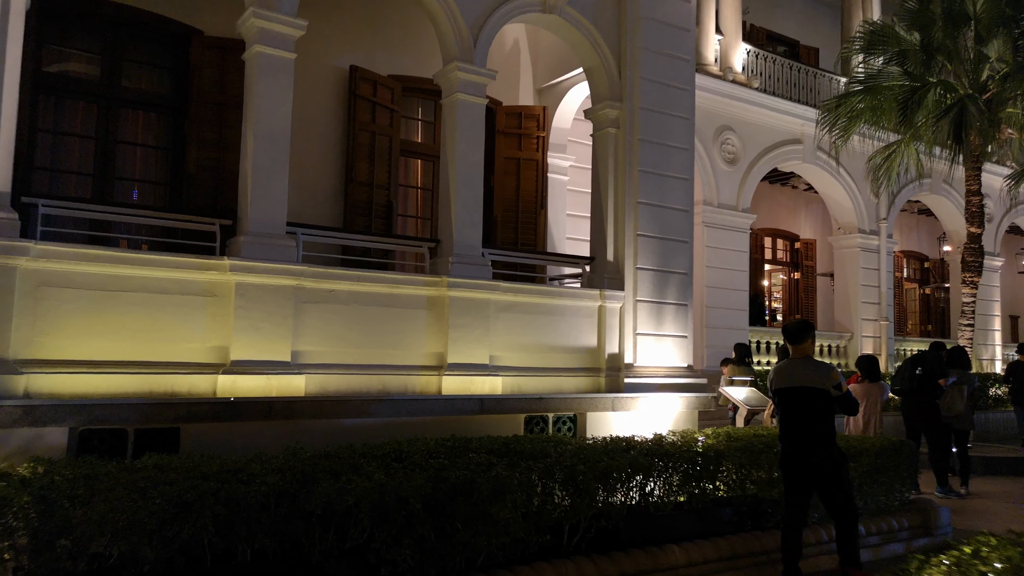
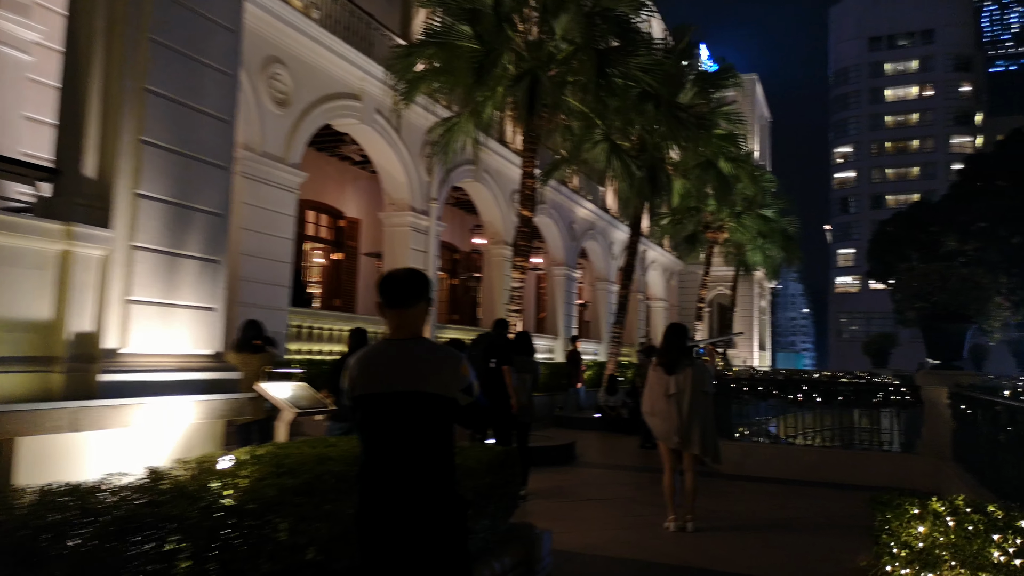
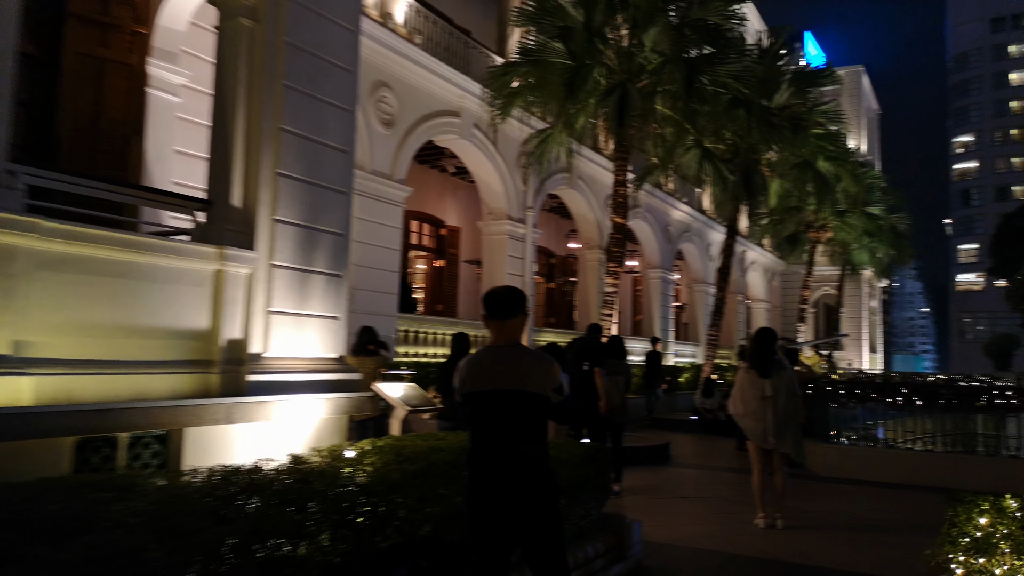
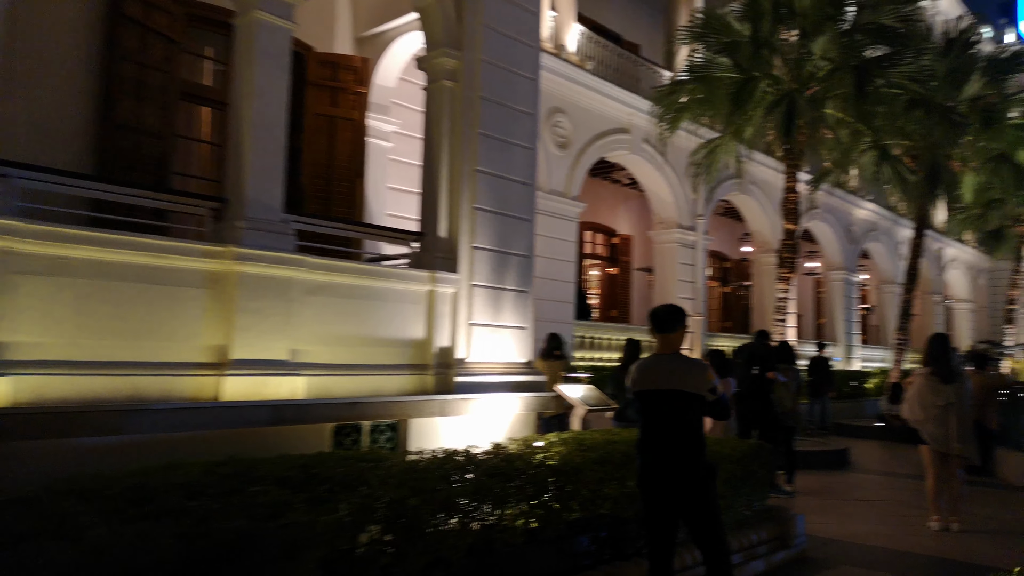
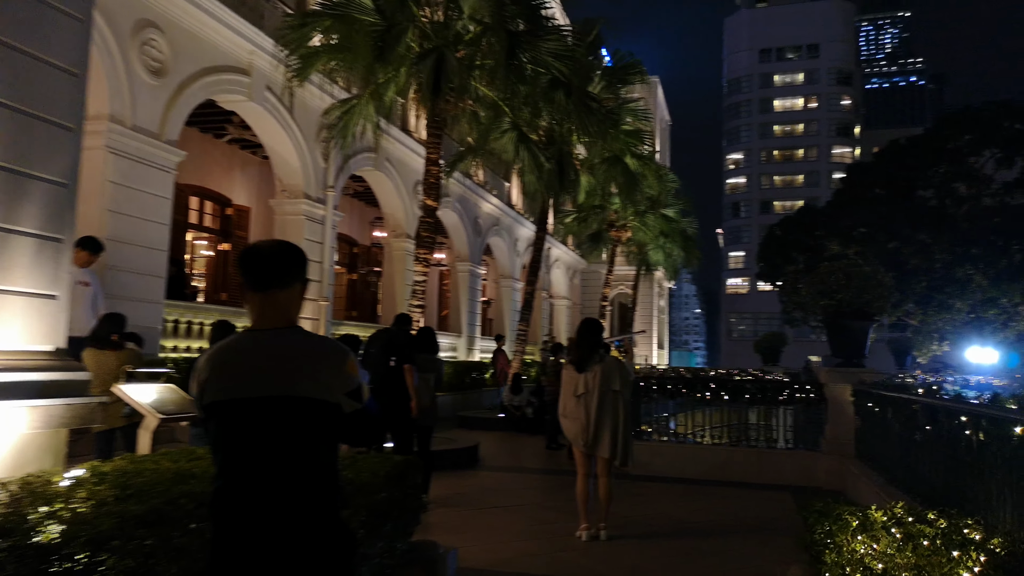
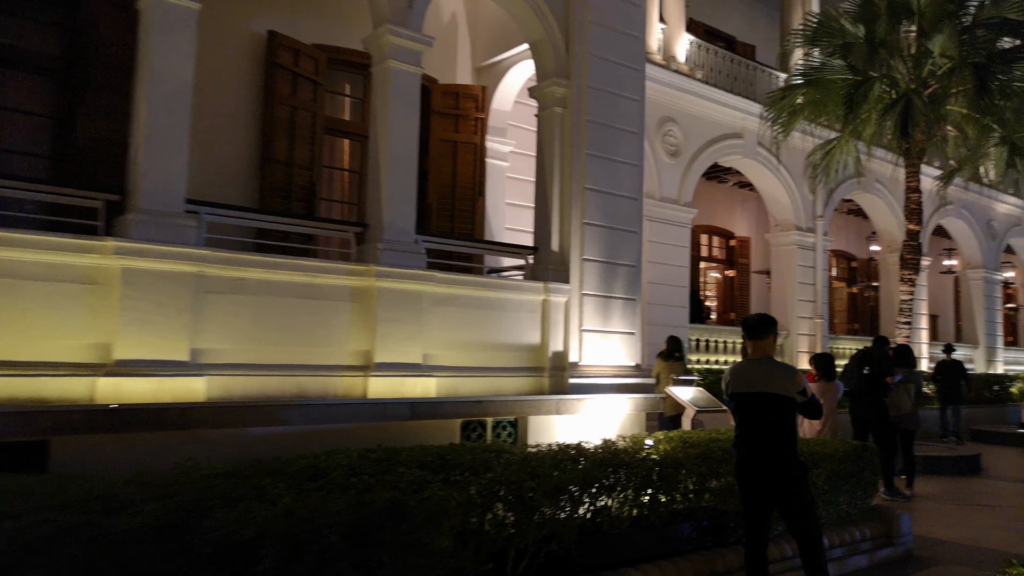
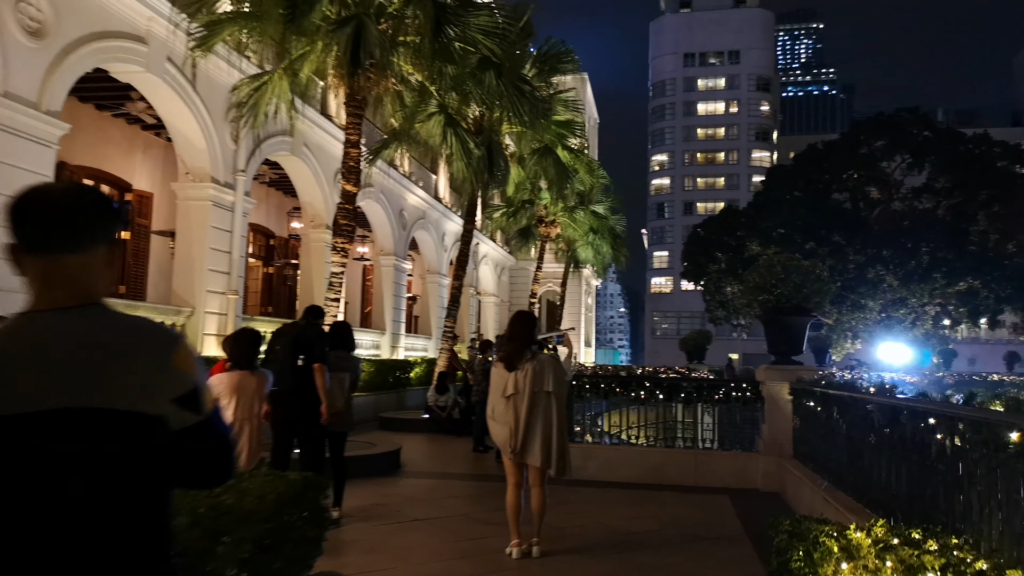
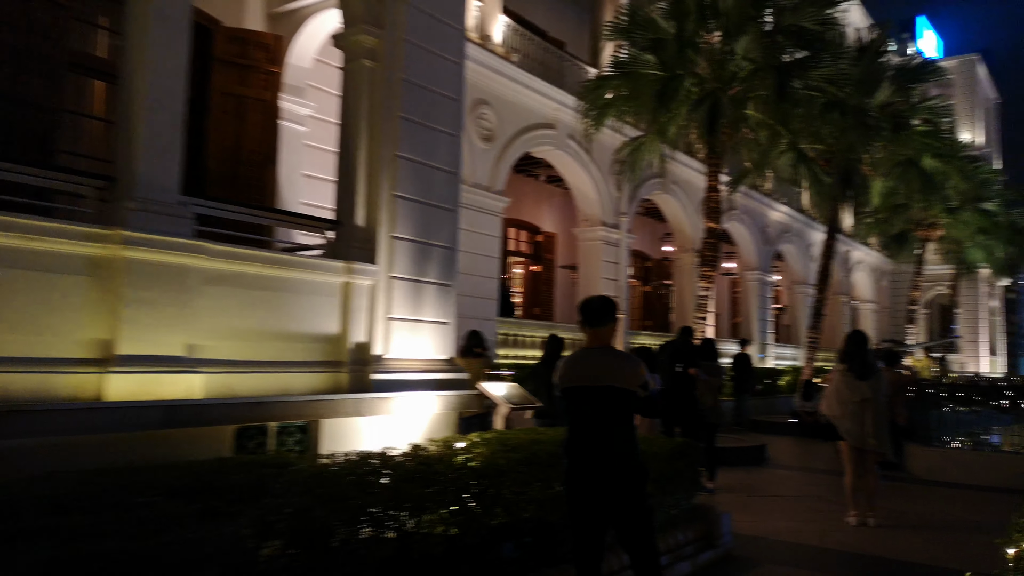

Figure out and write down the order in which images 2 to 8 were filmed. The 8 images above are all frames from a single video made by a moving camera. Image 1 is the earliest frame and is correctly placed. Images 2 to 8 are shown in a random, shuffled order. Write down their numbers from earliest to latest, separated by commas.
6, 4, 8, 3, 2, 5, 7
